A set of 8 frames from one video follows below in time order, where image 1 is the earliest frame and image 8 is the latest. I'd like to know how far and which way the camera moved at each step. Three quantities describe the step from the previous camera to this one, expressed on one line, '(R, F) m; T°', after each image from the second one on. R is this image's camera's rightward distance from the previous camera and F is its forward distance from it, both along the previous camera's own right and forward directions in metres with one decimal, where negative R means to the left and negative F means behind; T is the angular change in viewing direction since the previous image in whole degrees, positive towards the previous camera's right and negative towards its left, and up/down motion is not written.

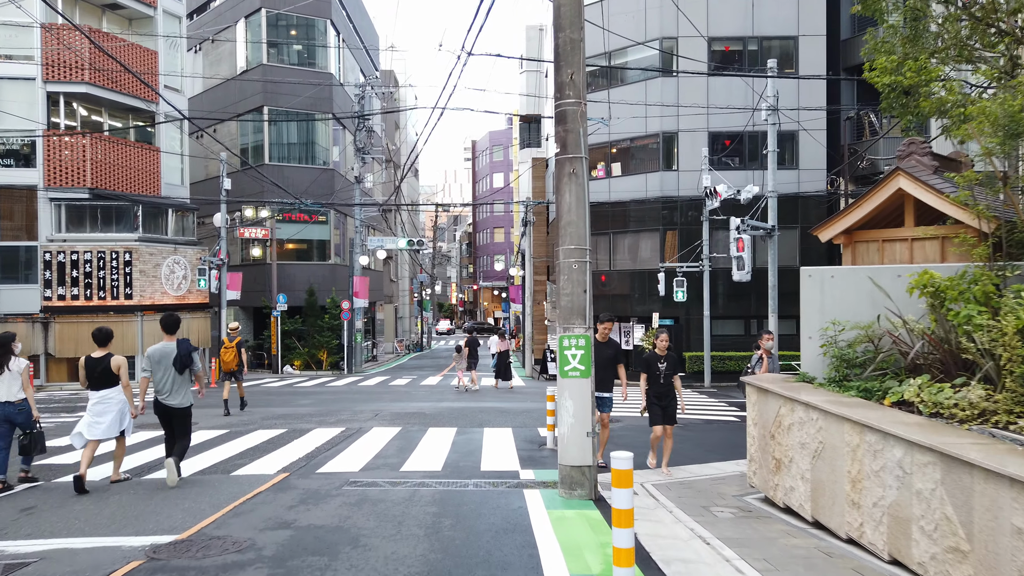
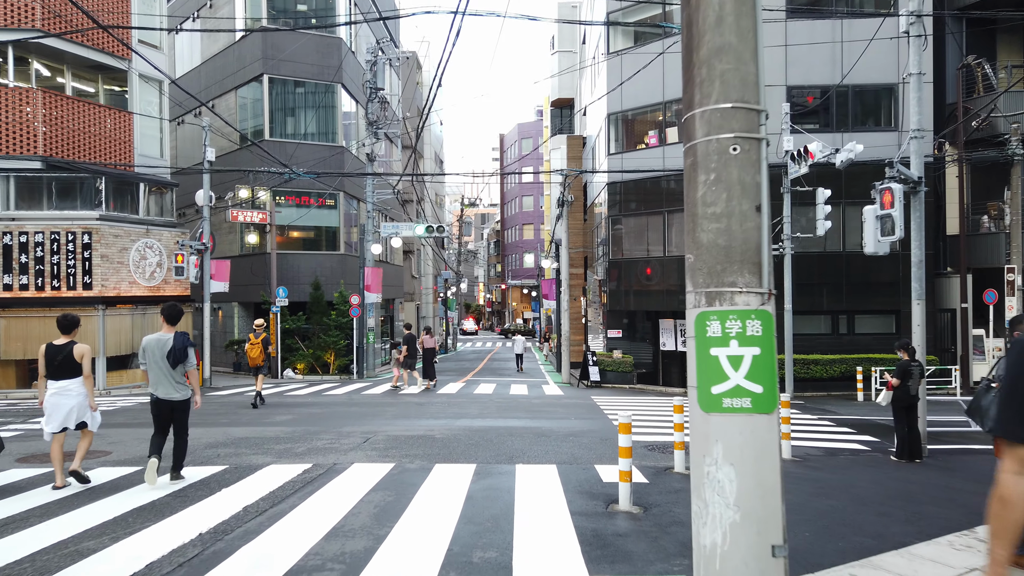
(-0.2, +4.4) m; -2°
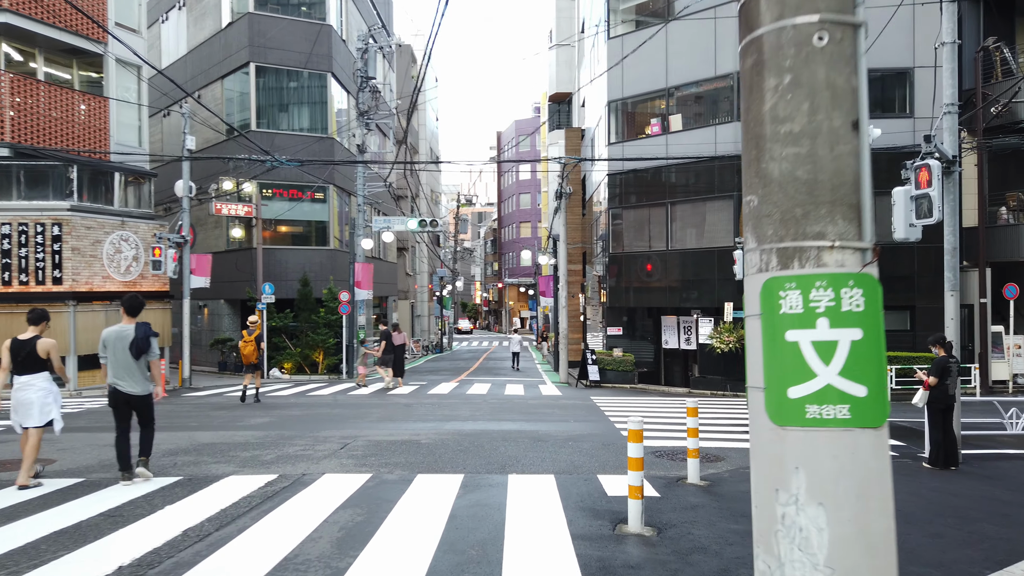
(+0.1, +1.1) m; 0°
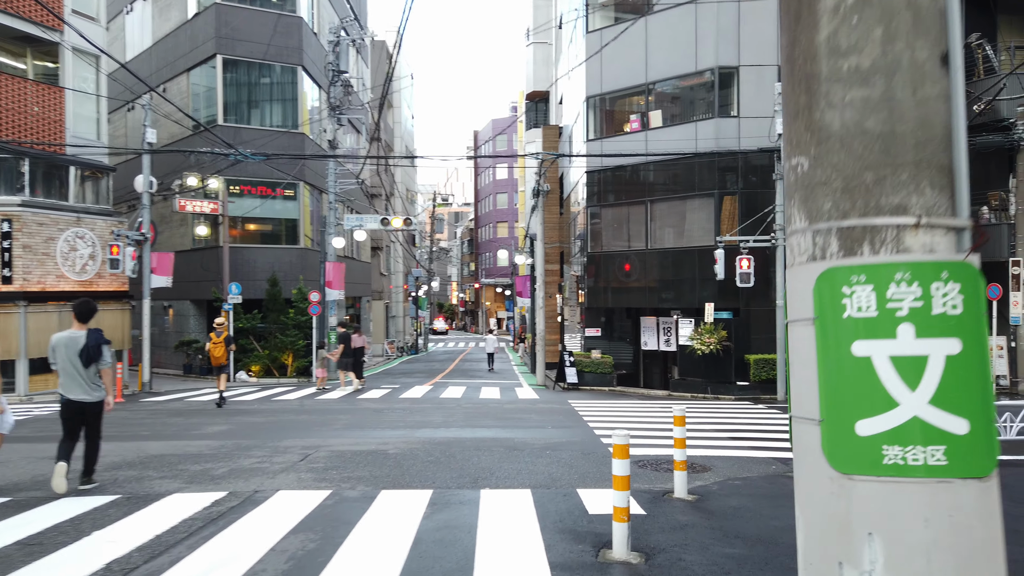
(0.0, +0.7) m; +2°
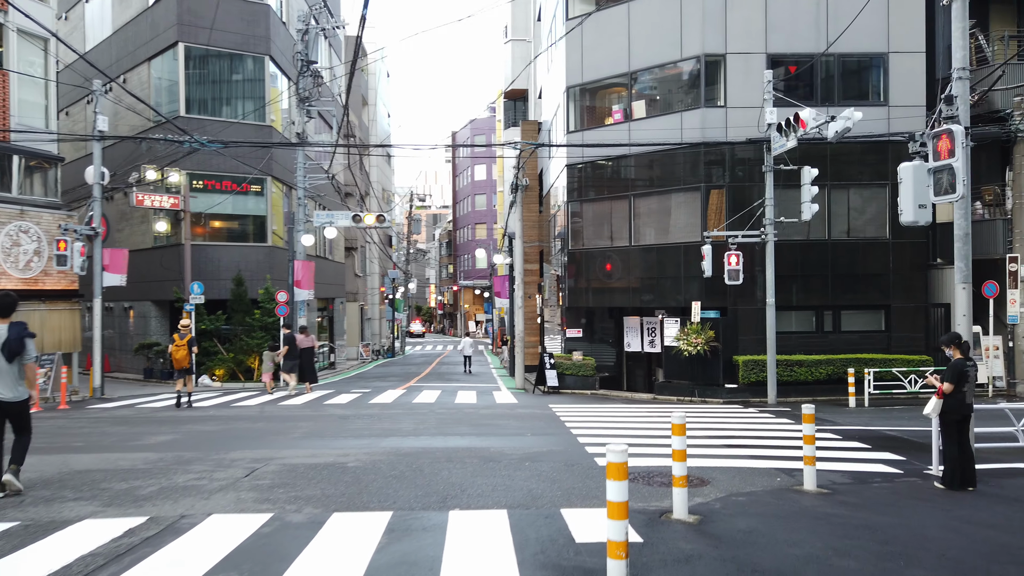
(+0.1, +1.1) m; +2°
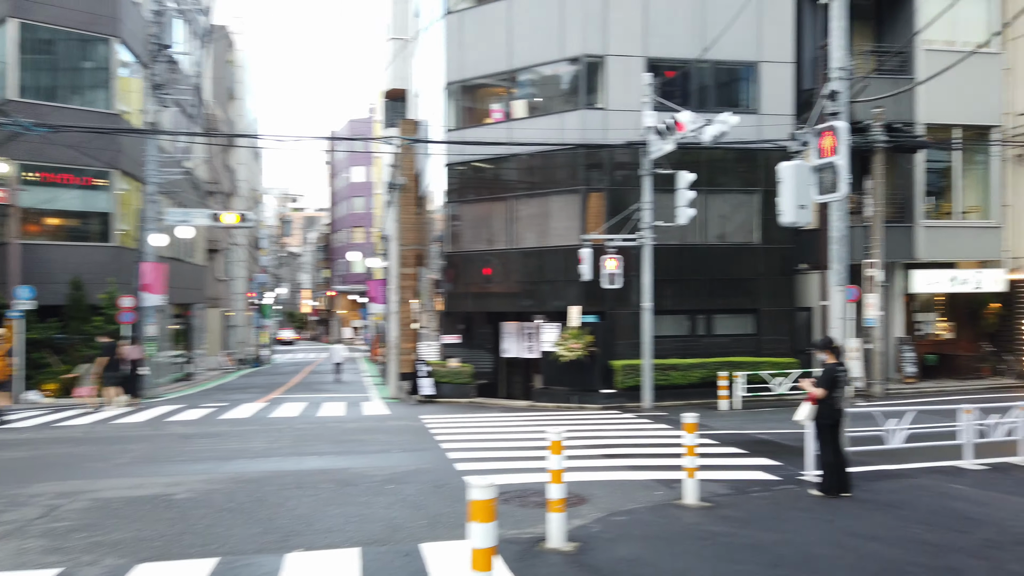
(+0.2, +0.8) m; +9°
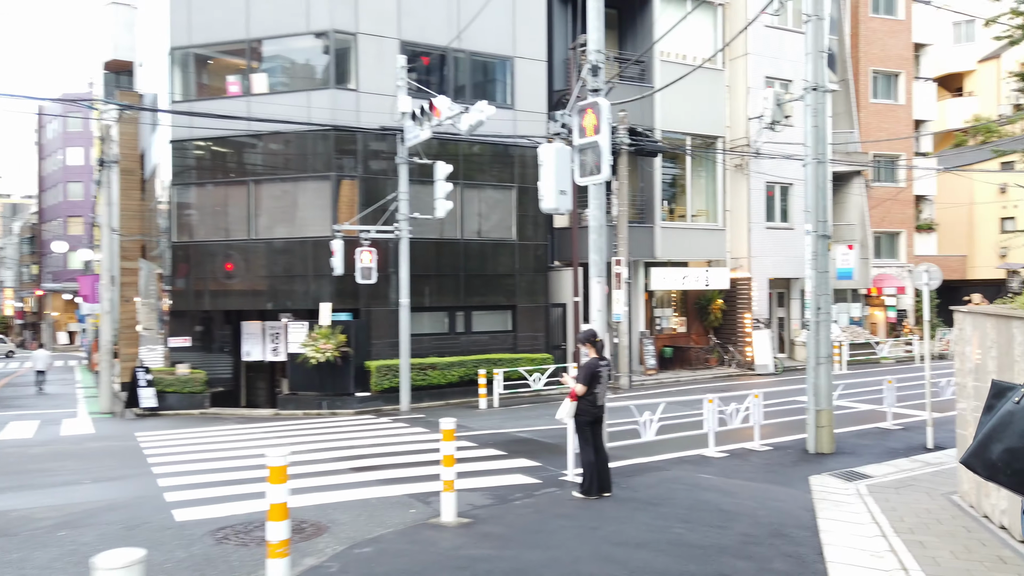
(+0.3, +1.1) m; +18°
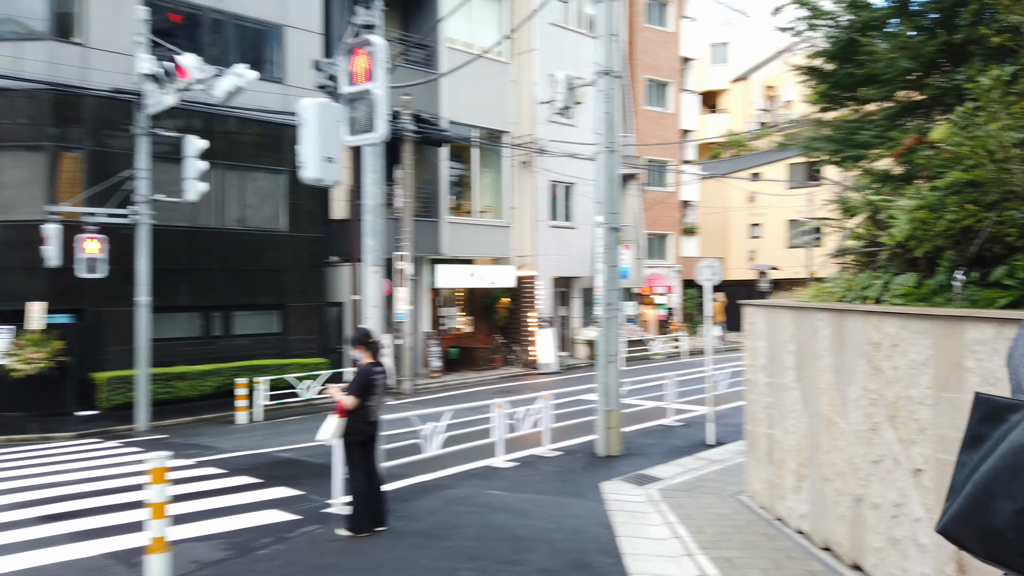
(+0.3, +1.3) m; +16°
